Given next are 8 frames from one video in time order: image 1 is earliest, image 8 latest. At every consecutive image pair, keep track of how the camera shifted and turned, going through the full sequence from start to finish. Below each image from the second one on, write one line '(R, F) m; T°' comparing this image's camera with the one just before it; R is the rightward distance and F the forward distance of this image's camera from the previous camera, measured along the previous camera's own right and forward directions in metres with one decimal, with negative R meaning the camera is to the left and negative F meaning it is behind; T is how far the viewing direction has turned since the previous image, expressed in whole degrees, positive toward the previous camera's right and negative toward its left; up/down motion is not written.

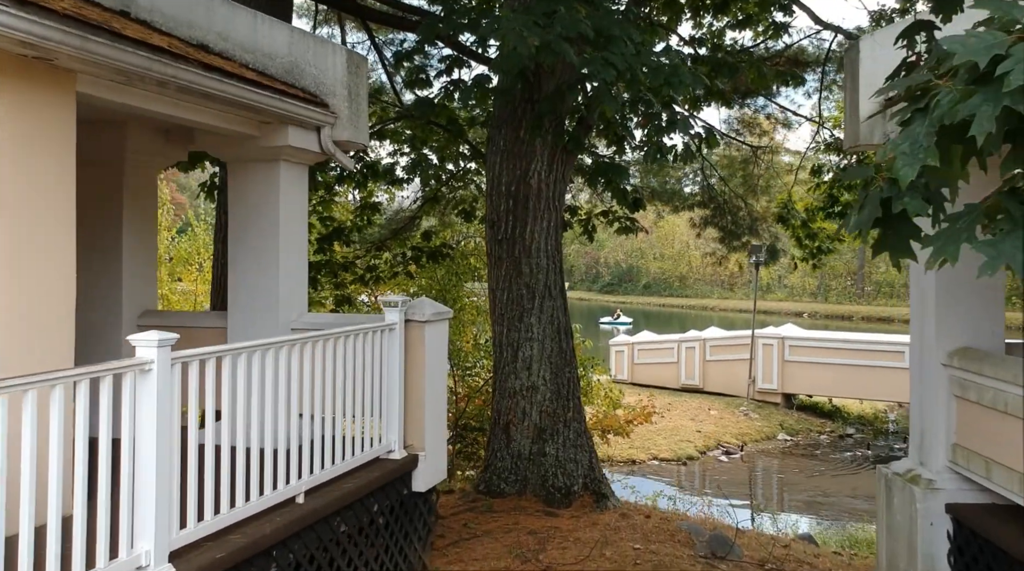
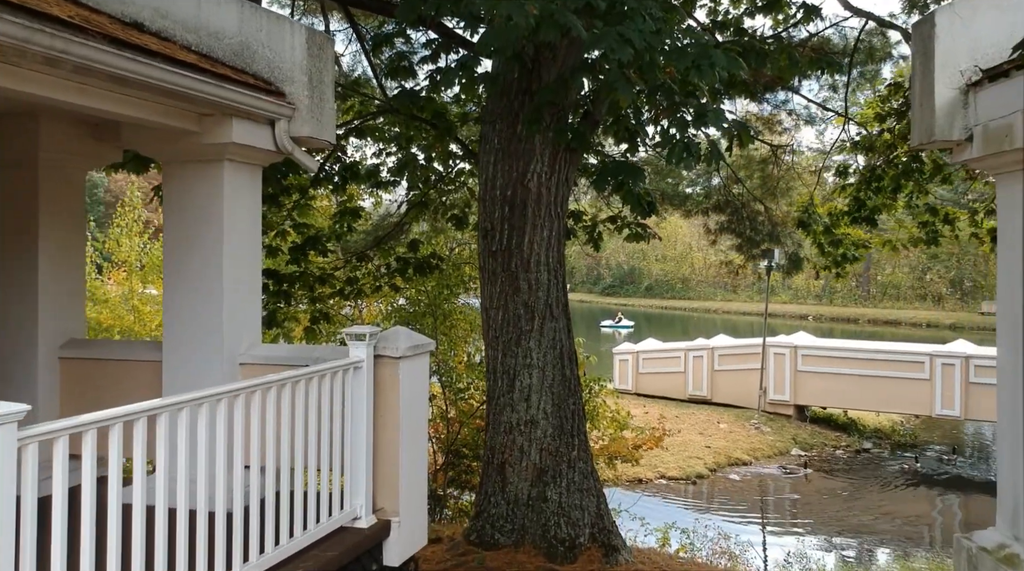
(0.0, +1.0) m; 0°
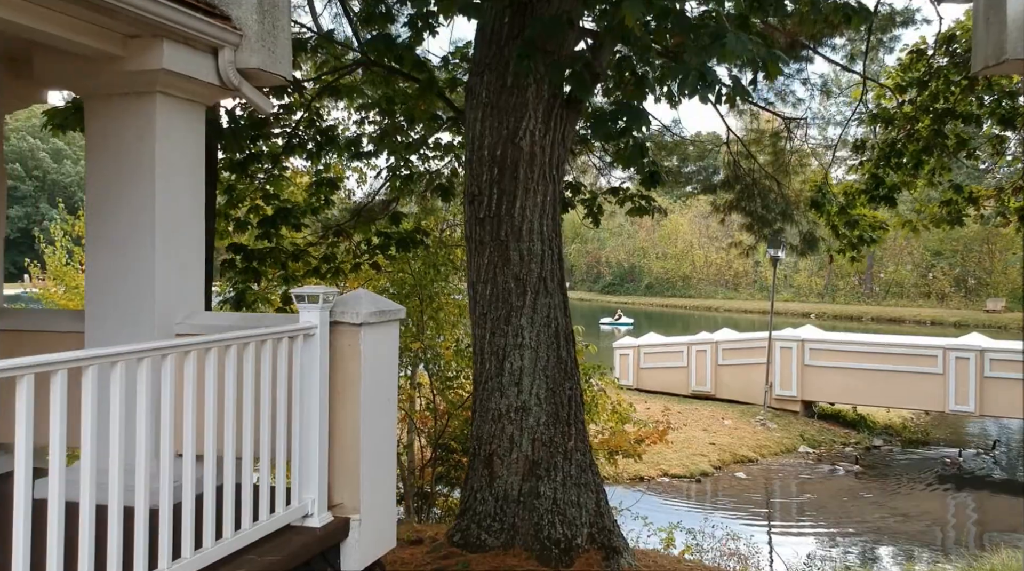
(+0.1, +0.7) m; 0°
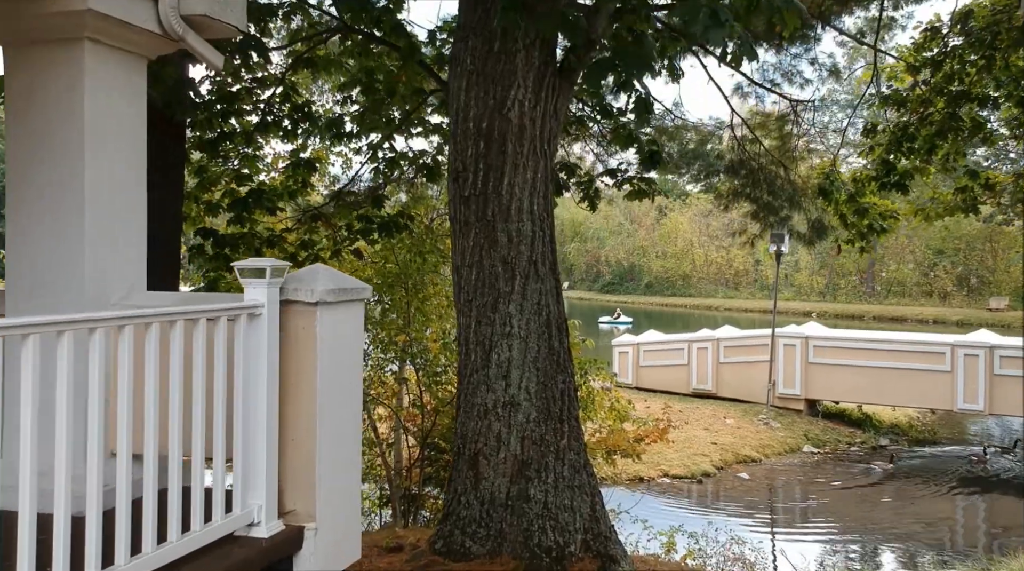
(+0.1, +0.5) m; 0°
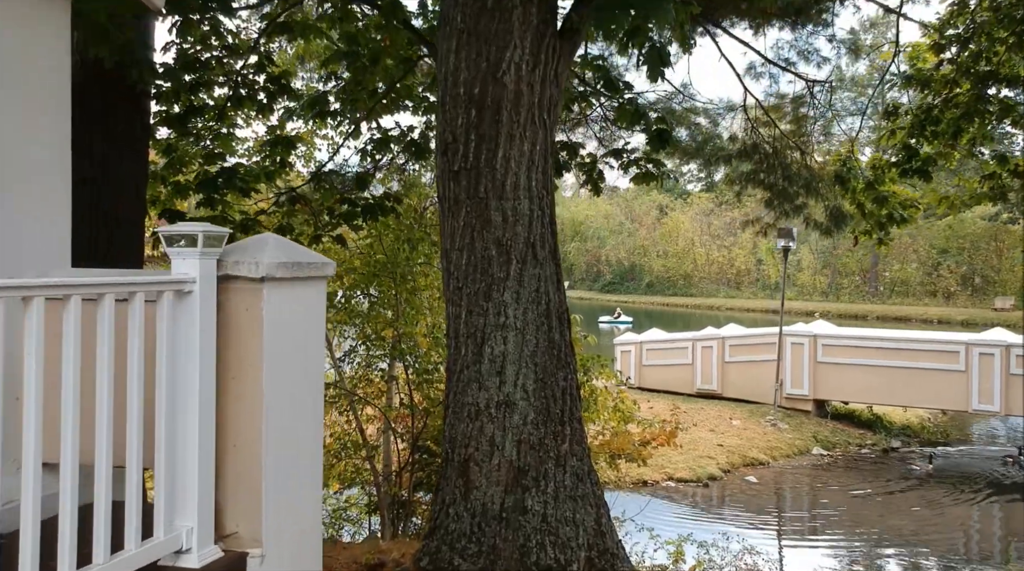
(0.0, +0.6) m; 0°
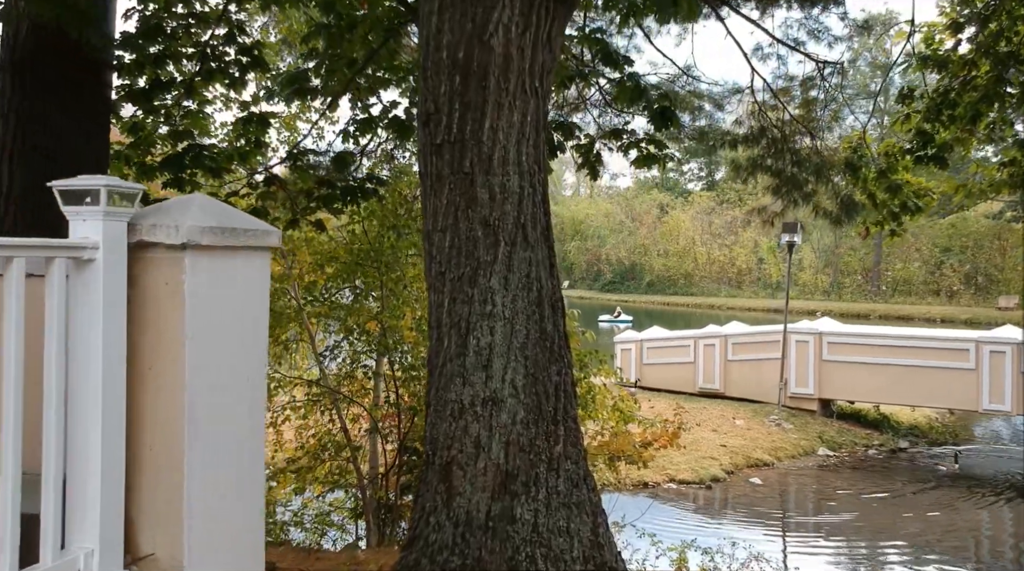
(+0.1, +0.5) m; 0°
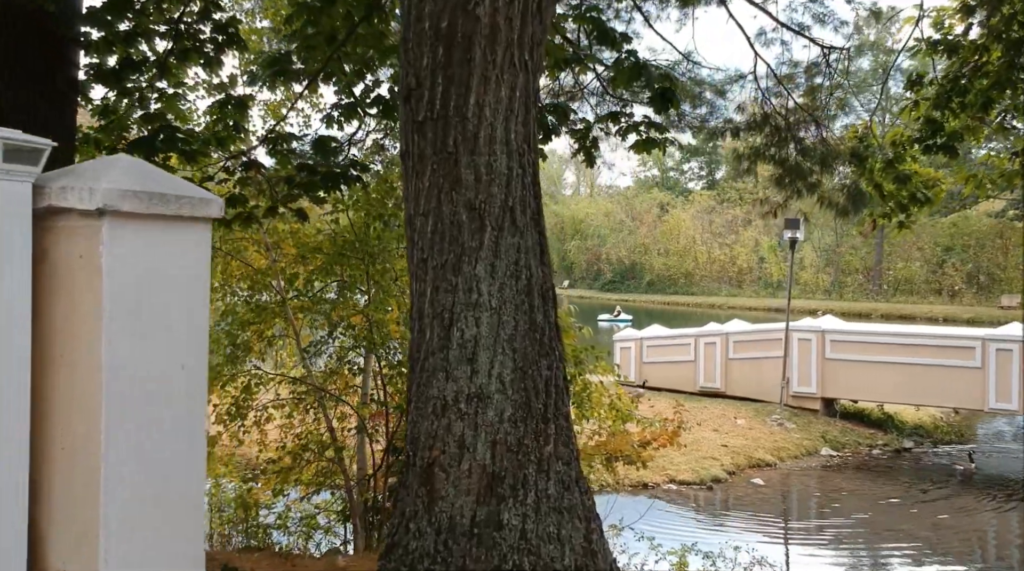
(+0.1, +0.3) m; 0°
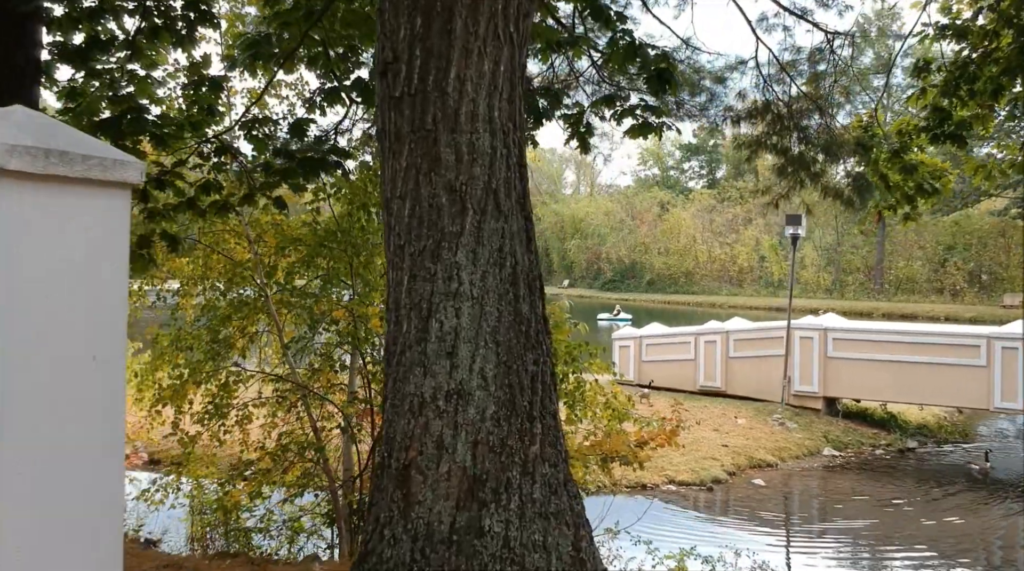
(+0.1, +0.3) m; 0°
